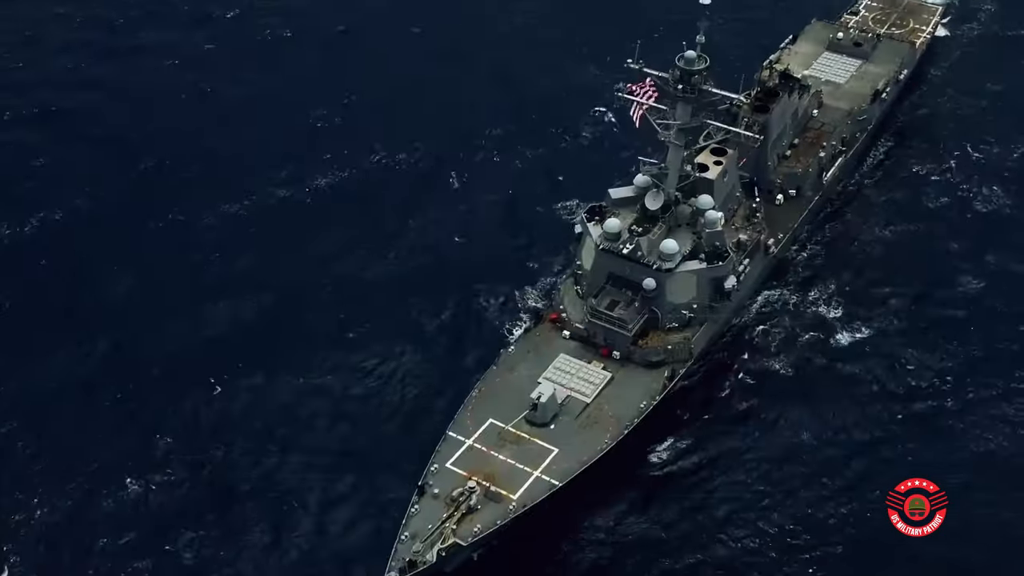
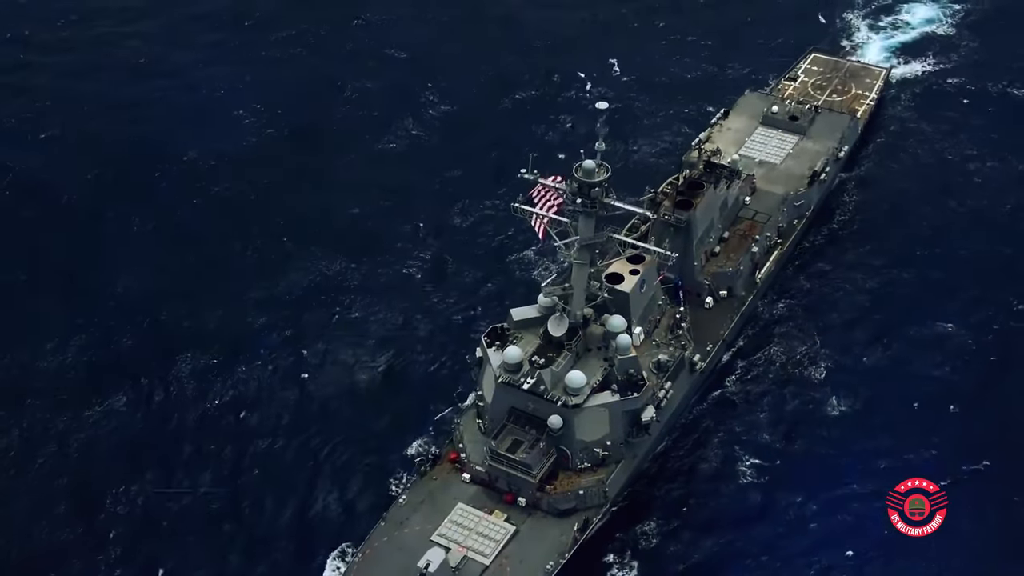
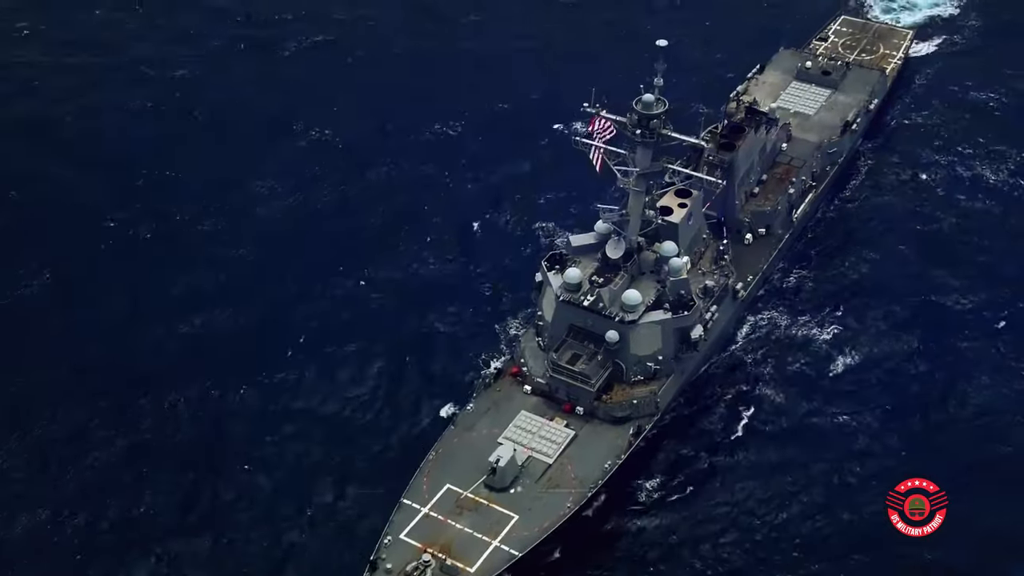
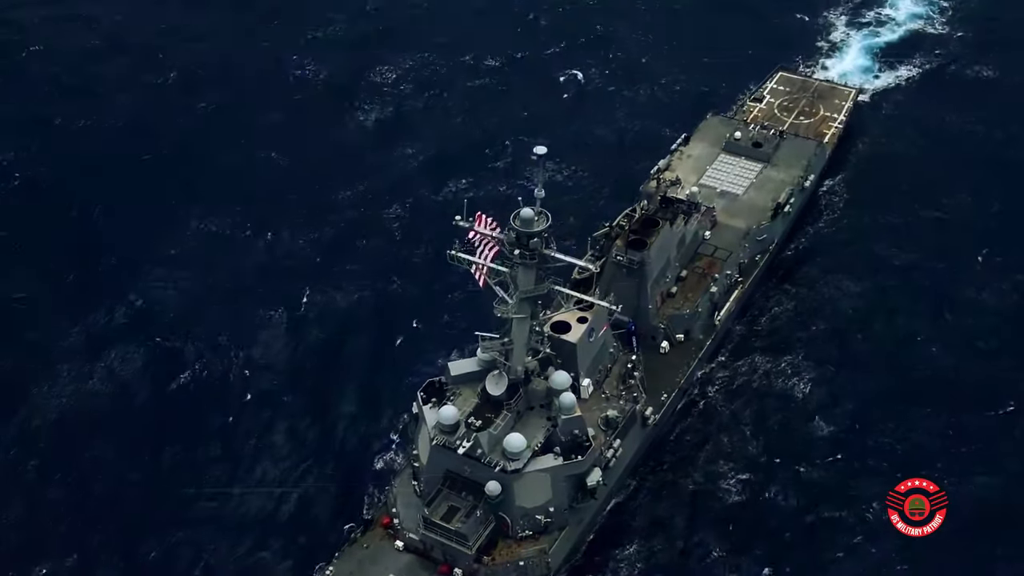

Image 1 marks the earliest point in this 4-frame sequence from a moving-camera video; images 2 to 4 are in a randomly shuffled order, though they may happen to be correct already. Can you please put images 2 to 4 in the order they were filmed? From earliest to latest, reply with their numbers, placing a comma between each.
3, 2, 4
